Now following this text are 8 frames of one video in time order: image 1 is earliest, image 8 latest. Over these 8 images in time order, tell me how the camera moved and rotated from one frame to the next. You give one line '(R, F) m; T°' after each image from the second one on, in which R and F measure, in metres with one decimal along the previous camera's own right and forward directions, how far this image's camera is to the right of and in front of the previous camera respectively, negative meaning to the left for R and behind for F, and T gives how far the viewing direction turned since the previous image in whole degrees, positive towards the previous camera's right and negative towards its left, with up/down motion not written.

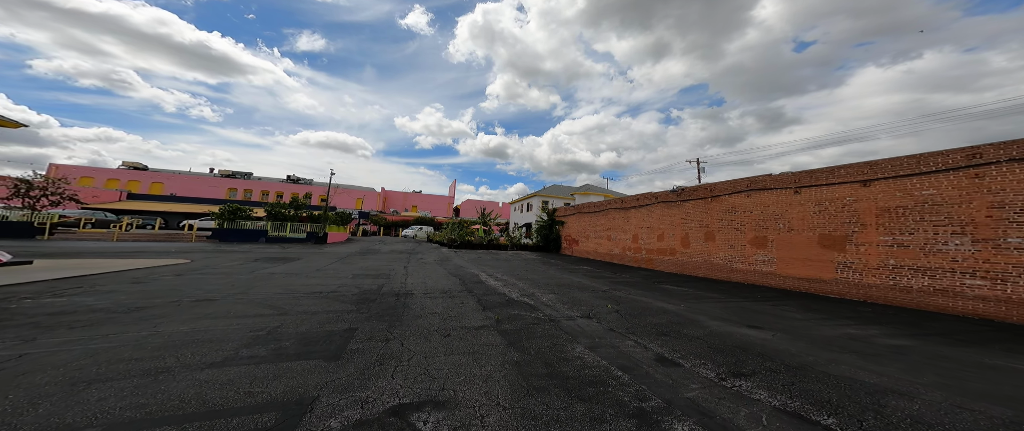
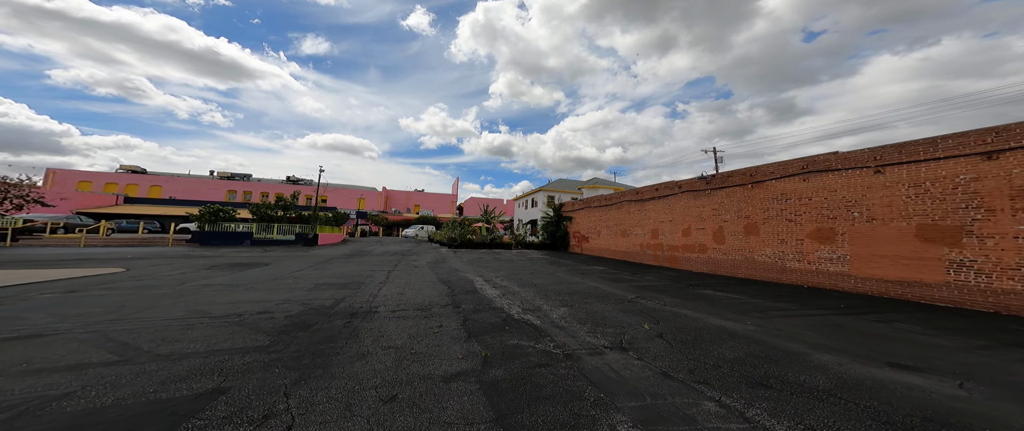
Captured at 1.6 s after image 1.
(+0.2, +2.0) m; -1°
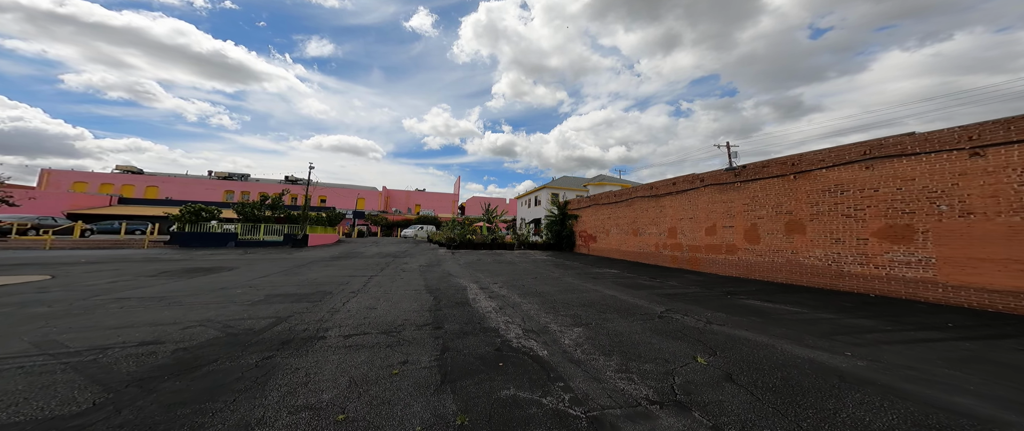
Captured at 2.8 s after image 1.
(+0.1, +1.5) m; -1°
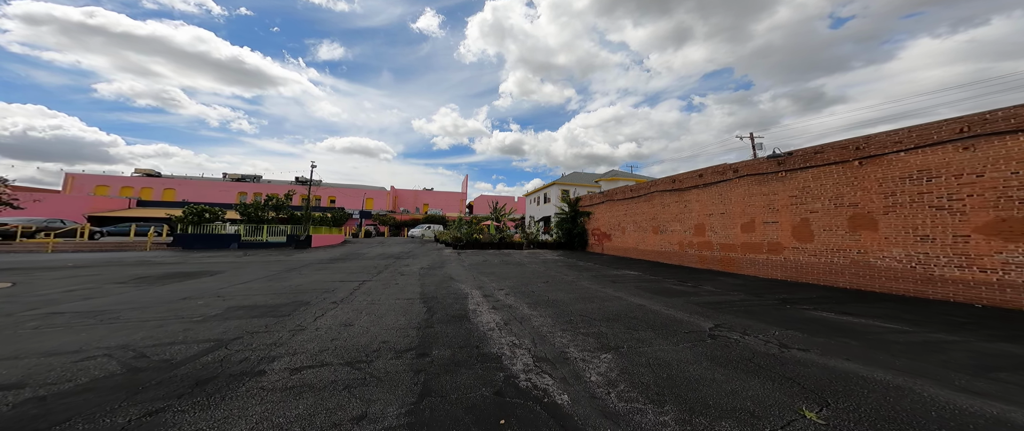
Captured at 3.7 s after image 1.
(0.0, +1.1) m; -2°
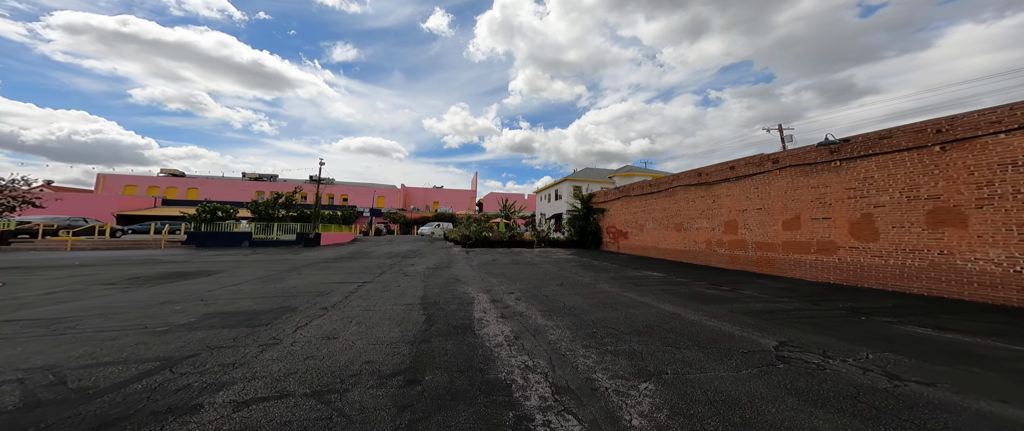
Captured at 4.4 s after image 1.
(0.0, +0.8) m; -2°
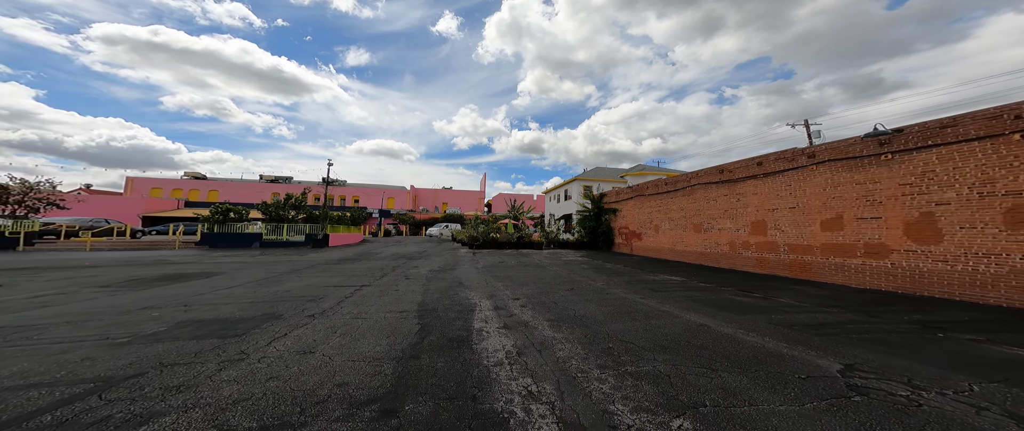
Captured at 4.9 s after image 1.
(+0.1, +0.6) m; -2°
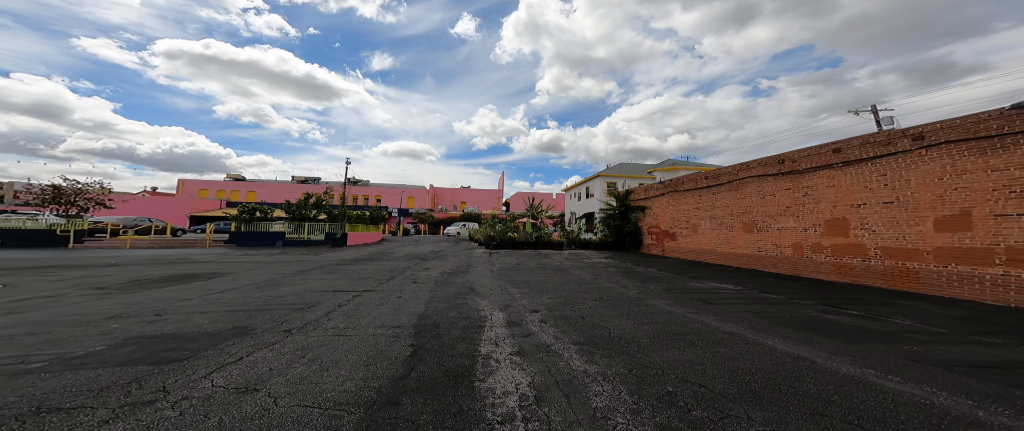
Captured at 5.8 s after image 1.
(0.0, +1.0) m; -4°
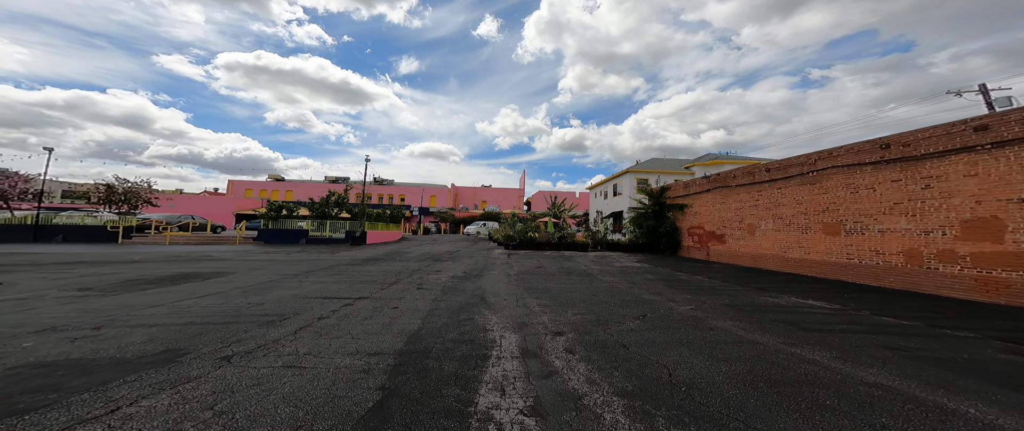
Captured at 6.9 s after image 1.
(+0.1, +1.2) m; -4°
